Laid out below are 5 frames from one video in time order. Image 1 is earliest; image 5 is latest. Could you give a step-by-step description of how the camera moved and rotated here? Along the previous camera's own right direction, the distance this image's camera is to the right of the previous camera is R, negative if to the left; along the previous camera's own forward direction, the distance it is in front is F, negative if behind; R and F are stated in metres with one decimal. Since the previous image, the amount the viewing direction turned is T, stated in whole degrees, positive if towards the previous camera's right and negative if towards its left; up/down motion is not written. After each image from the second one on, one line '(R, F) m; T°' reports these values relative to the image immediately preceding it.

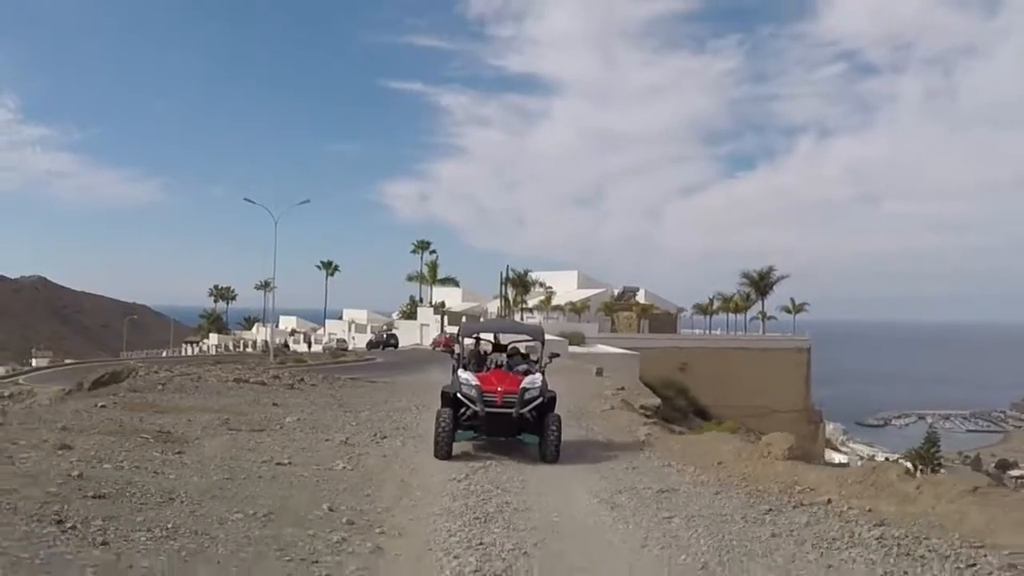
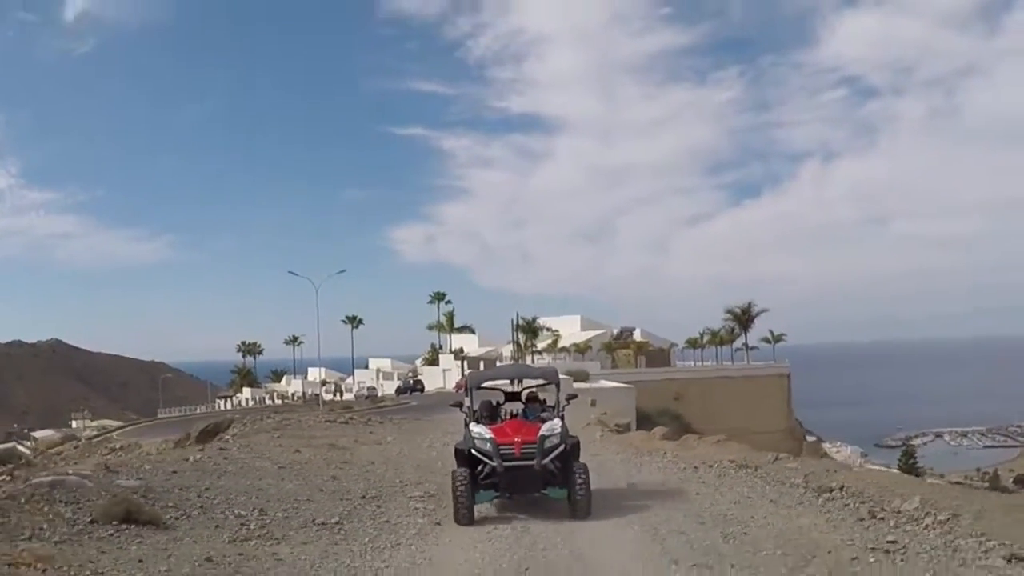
(+0.2, -8.9) m; -1°
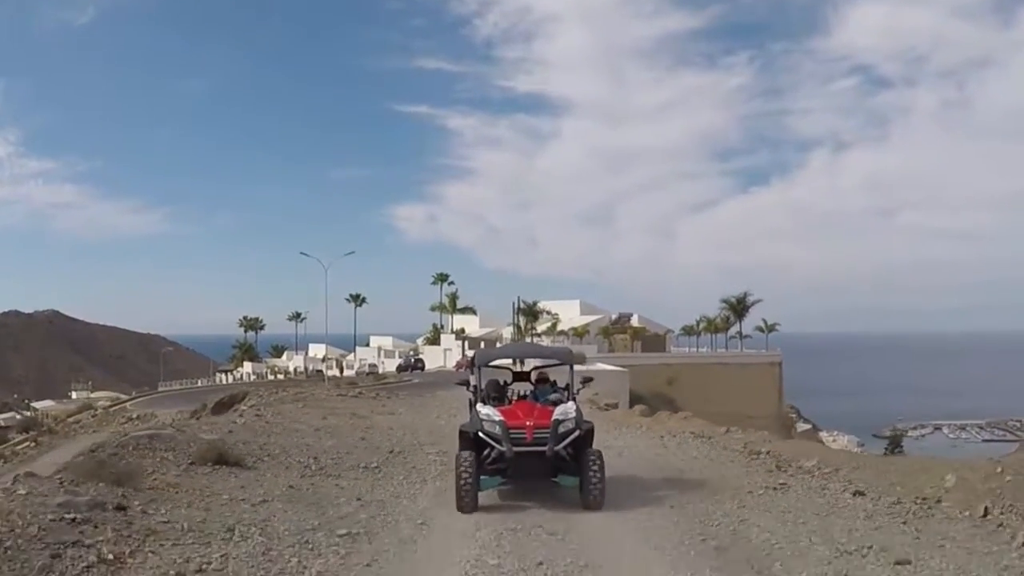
(0.0, -2.7) m; 0°
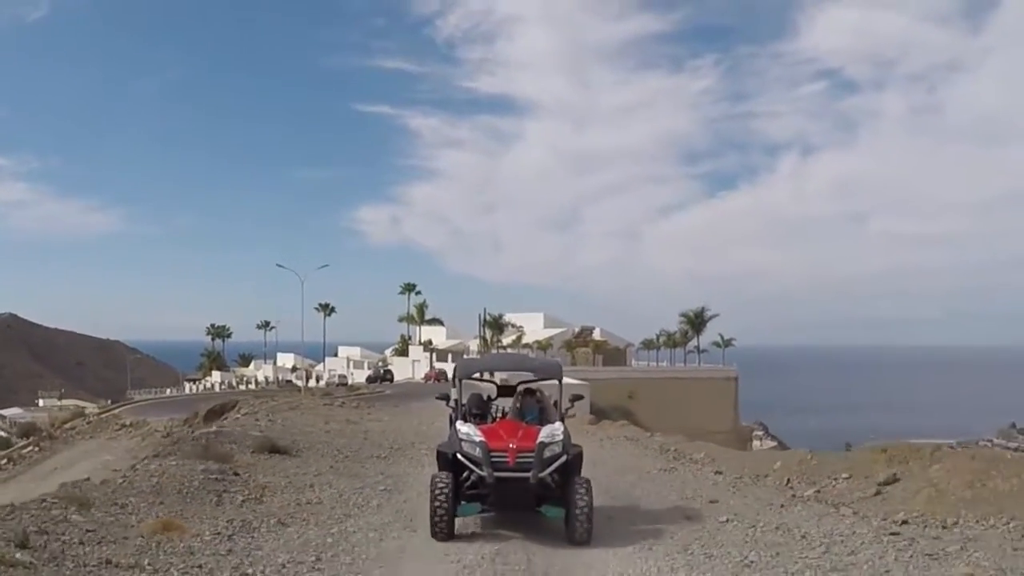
(-0.1, -4.3) m; +2°
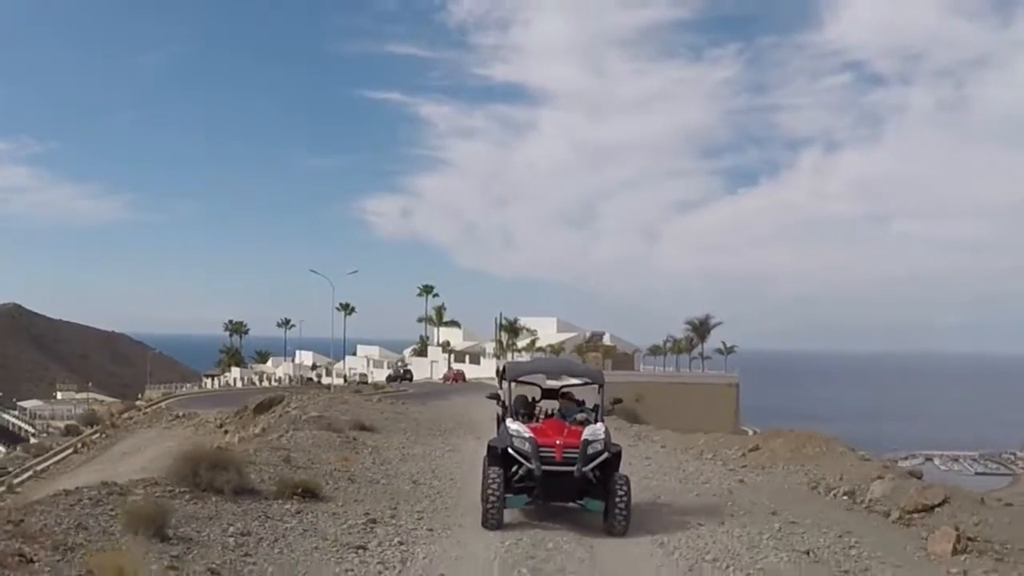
(-0.1, -6.7) m; -1°
